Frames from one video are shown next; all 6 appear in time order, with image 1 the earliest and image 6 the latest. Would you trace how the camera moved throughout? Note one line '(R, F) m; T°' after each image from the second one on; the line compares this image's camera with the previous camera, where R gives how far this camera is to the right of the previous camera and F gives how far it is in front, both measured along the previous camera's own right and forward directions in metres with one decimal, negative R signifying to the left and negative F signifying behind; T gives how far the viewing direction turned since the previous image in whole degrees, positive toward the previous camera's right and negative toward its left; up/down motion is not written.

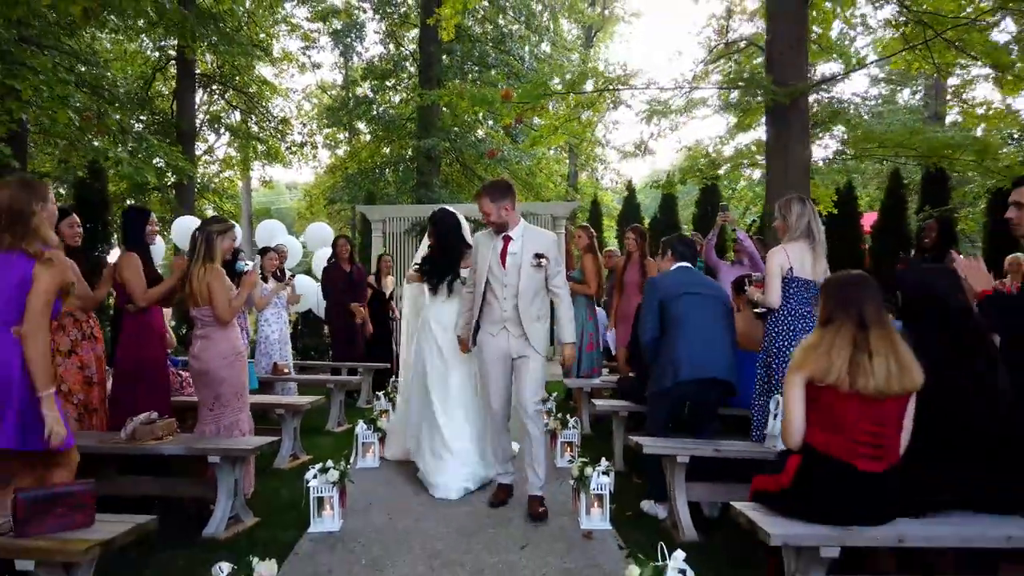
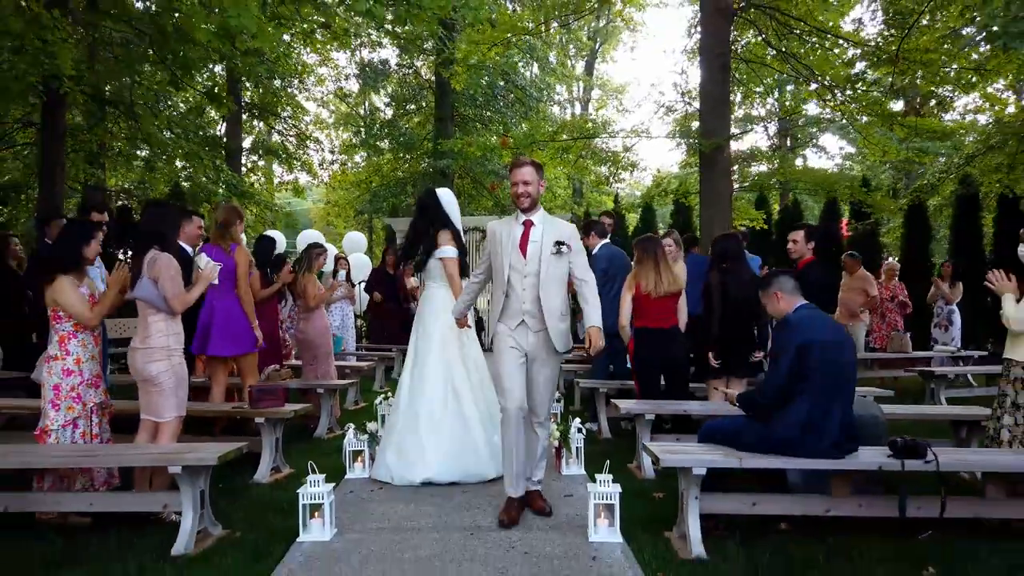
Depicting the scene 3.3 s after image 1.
(+0.3, -2.7) m; -1°
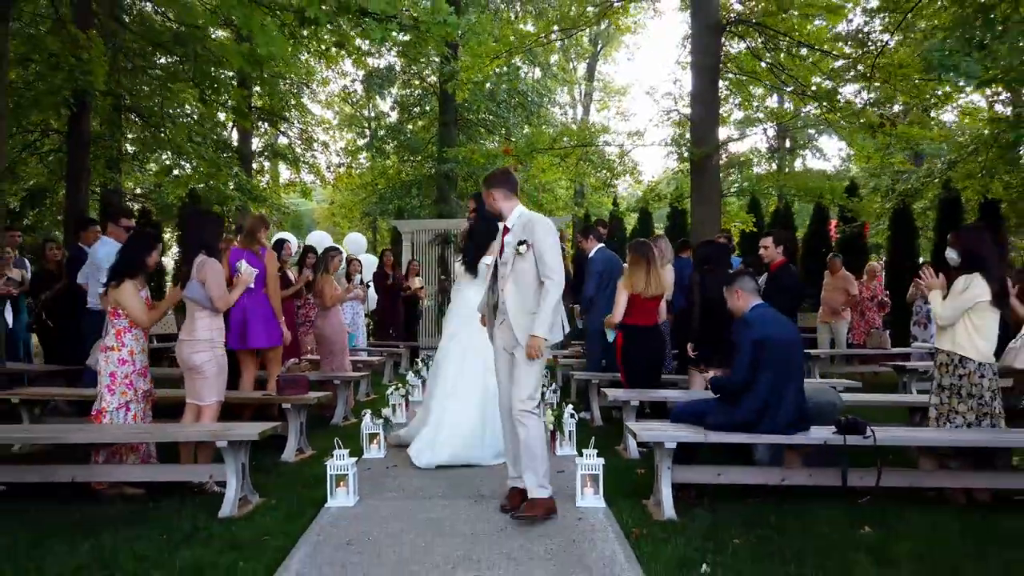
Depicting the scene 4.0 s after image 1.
(0.0, -0.6) m; 0°
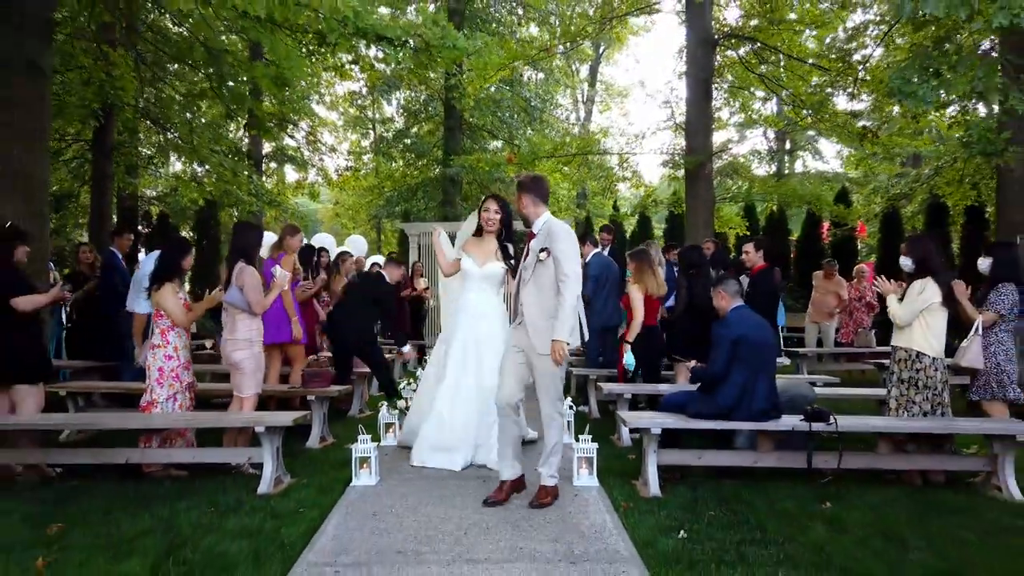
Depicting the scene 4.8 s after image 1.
(0.0, -0.6) m; 0°
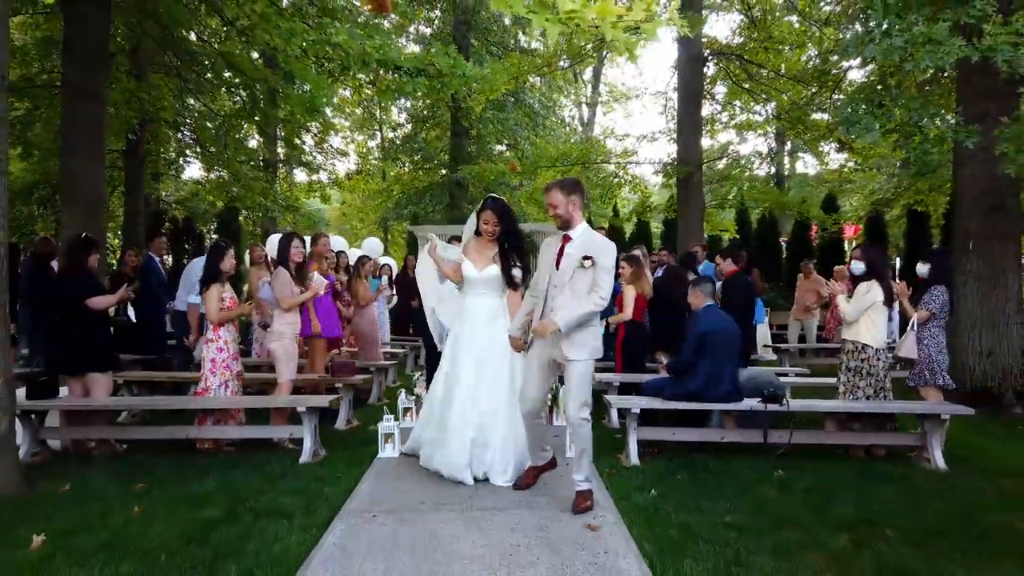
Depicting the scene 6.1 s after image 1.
(0.0, -0.9) m; -1°
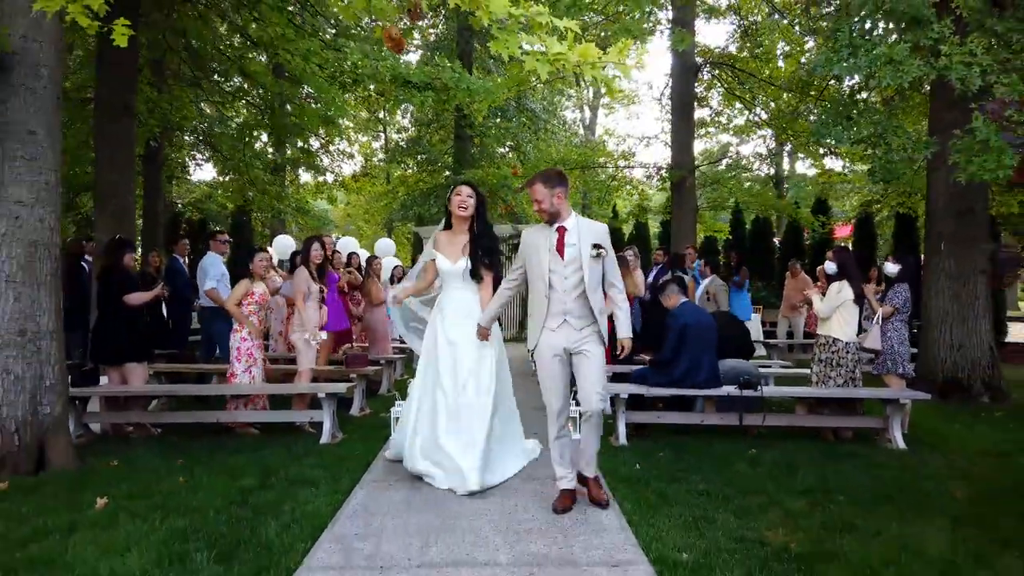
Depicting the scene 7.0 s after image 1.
(0.0, -0.6) m; 0°
